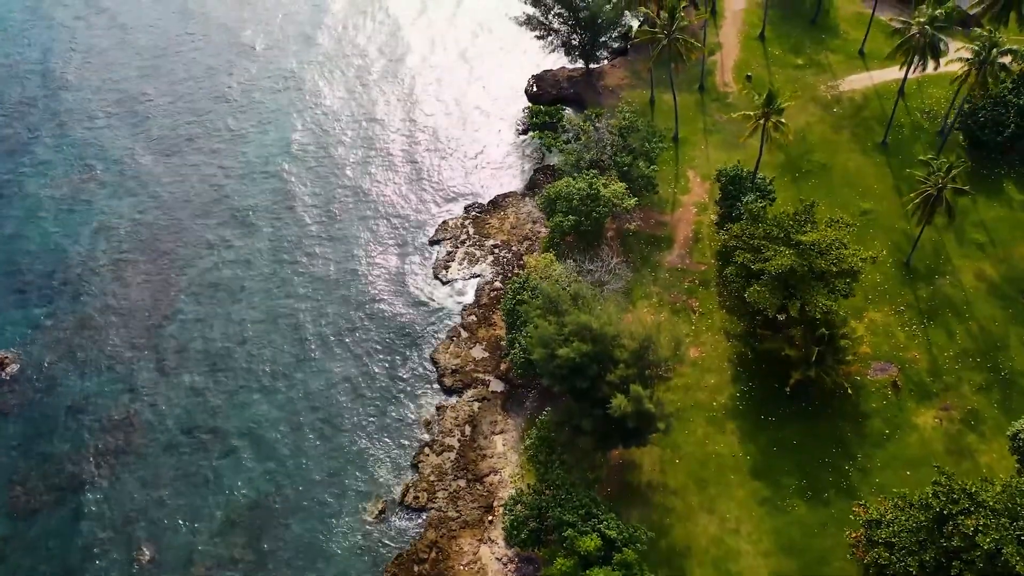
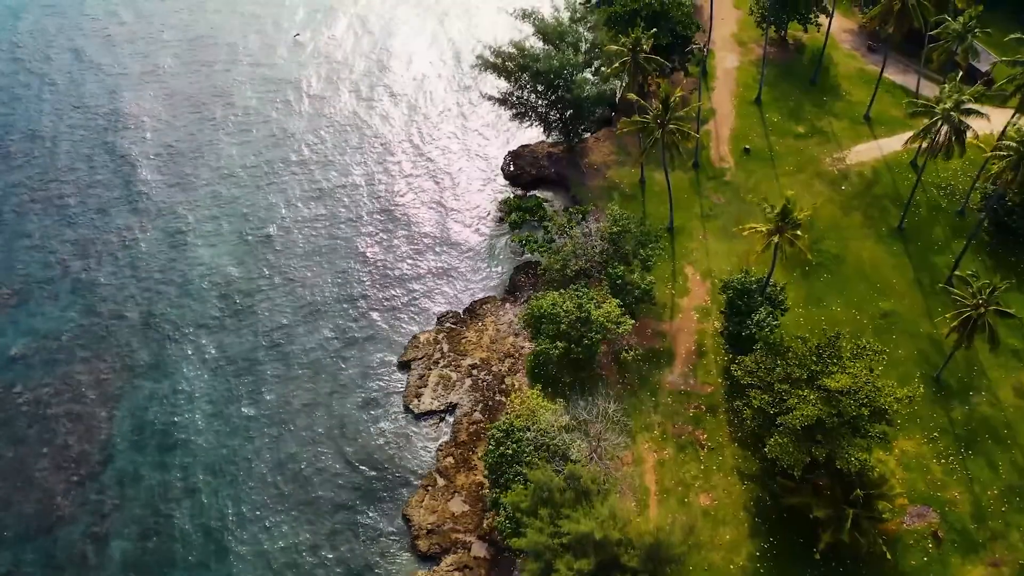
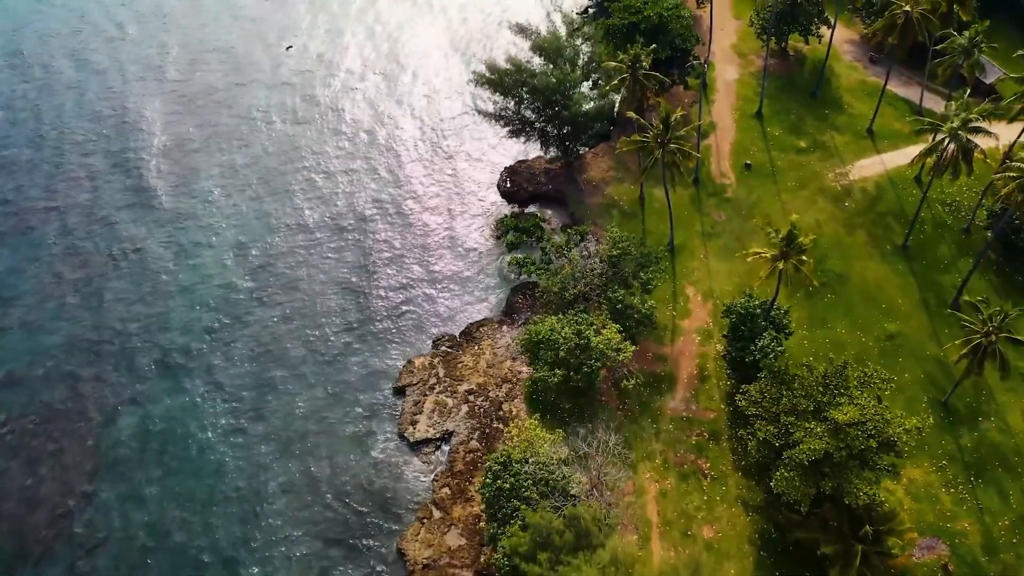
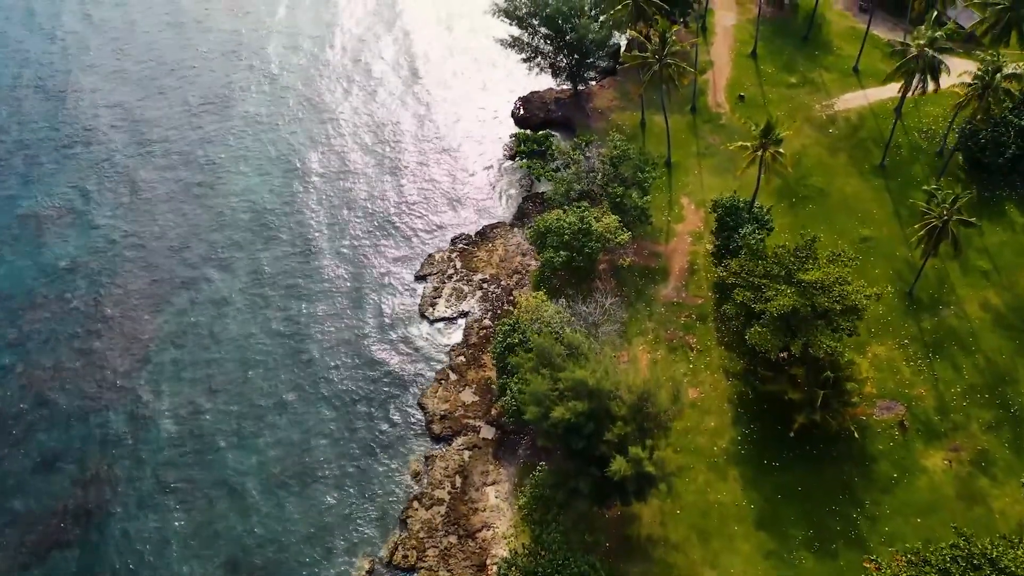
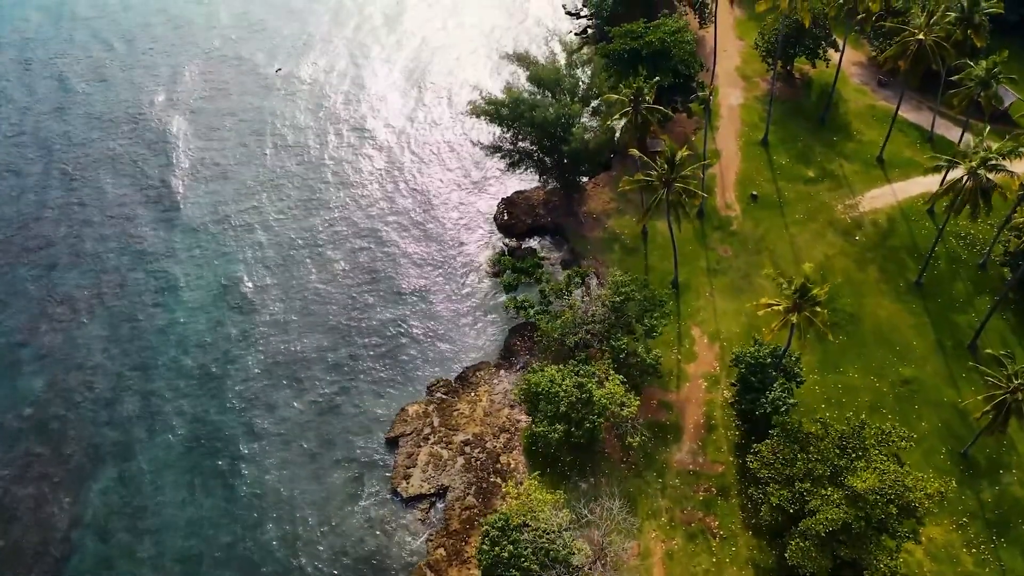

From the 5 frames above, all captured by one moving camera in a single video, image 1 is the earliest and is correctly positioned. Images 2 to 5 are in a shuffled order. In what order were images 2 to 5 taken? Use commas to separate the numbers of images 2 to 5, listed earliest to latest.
4, 2, 3, 5
